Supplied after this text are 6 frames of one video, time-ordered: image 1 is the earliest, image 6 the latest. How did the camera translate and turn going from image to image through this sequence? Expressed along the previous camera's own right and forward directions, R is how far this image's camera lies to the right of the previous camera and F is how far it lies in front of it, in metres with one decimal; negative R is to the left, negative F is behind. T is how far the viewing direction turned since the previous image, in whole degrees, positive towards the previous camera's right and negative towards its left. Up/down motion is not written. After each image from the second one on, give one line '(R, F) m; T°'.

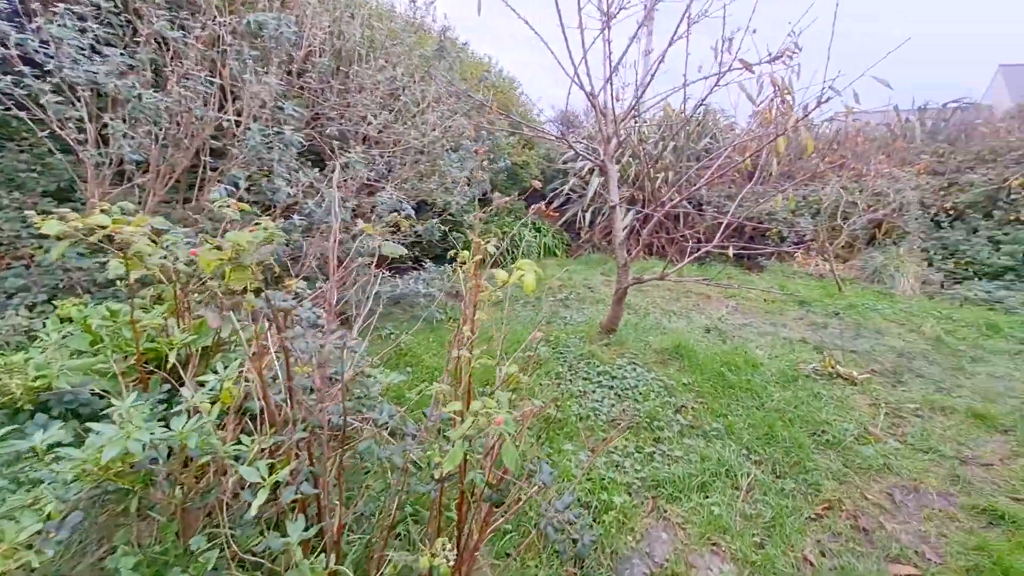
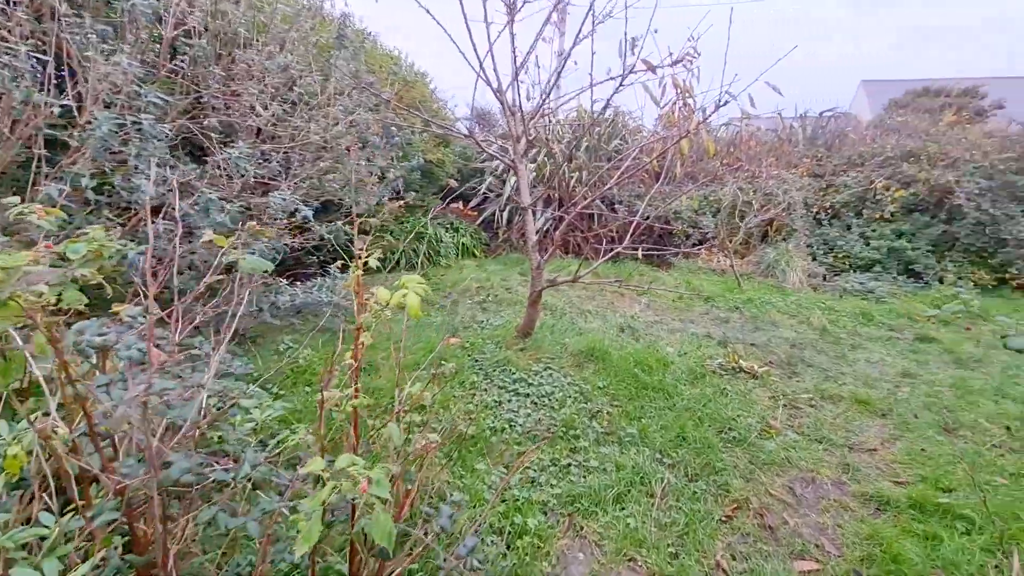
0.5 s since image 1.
(+0.1, +0.2) m; +9°
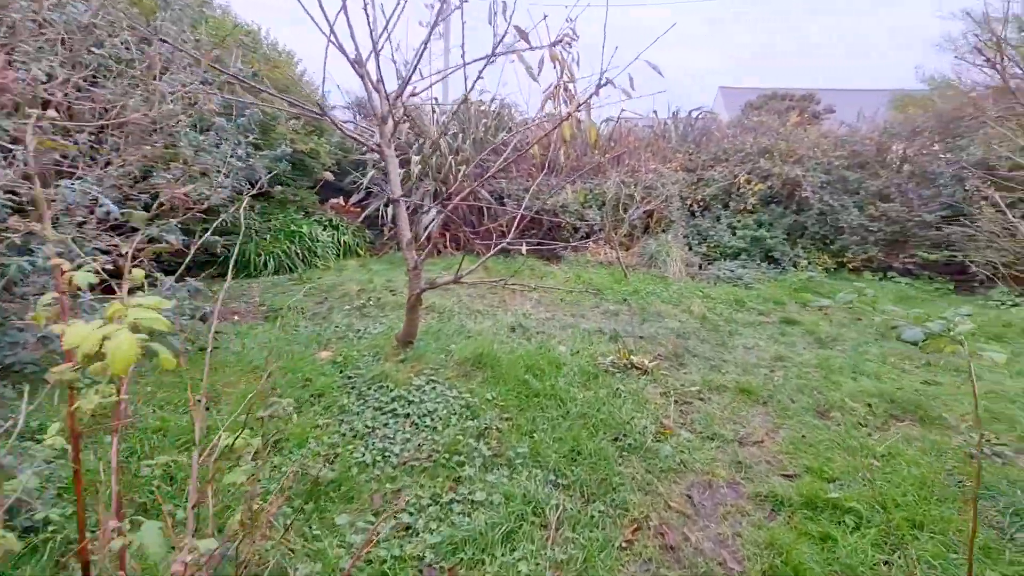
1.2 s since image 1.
(+0.1, +0.3) m; +12°
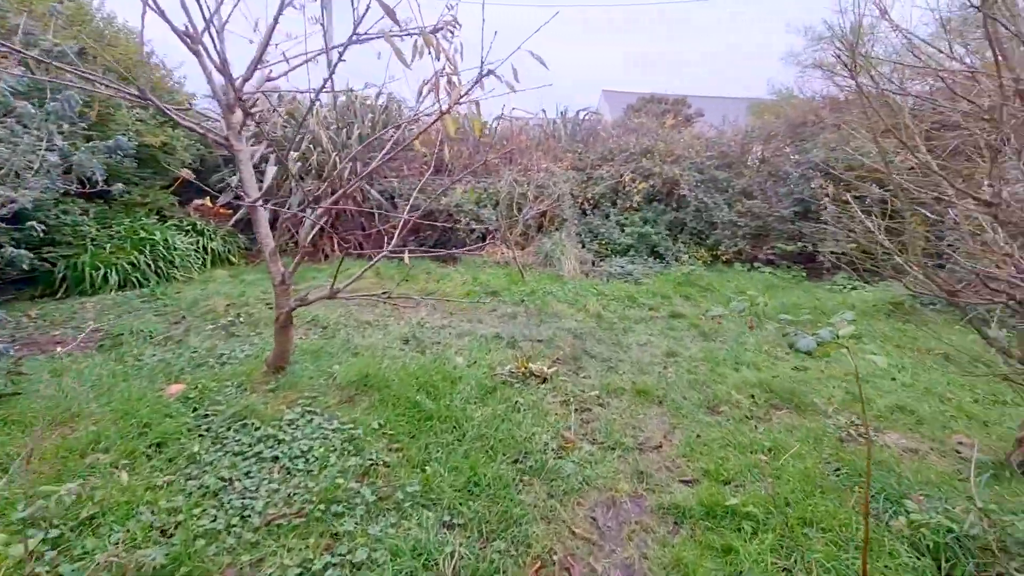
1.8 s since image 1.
(+0.1, +0.2) m; +12°
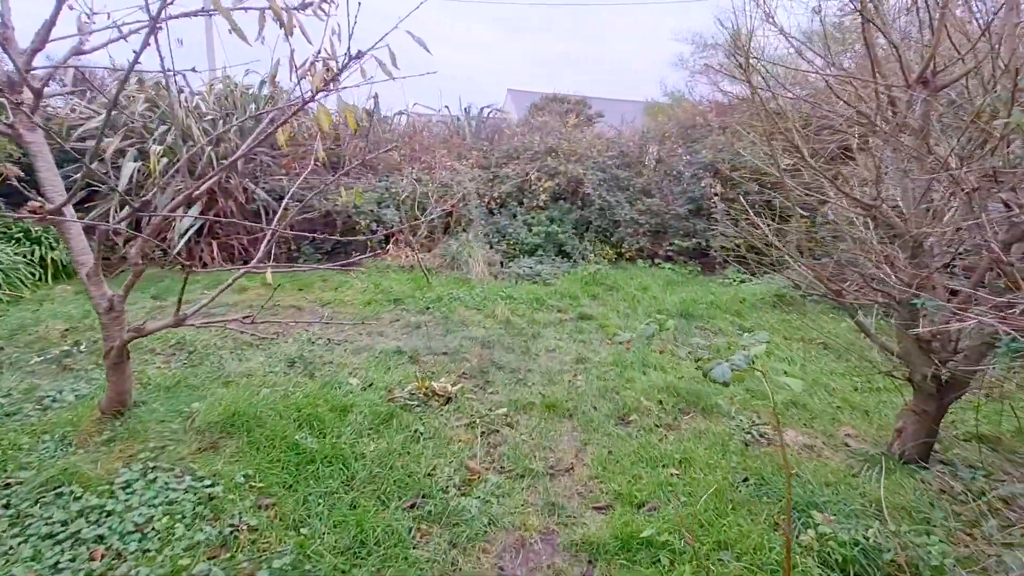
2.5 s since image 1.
(+0.1, +0.2) m; +10°
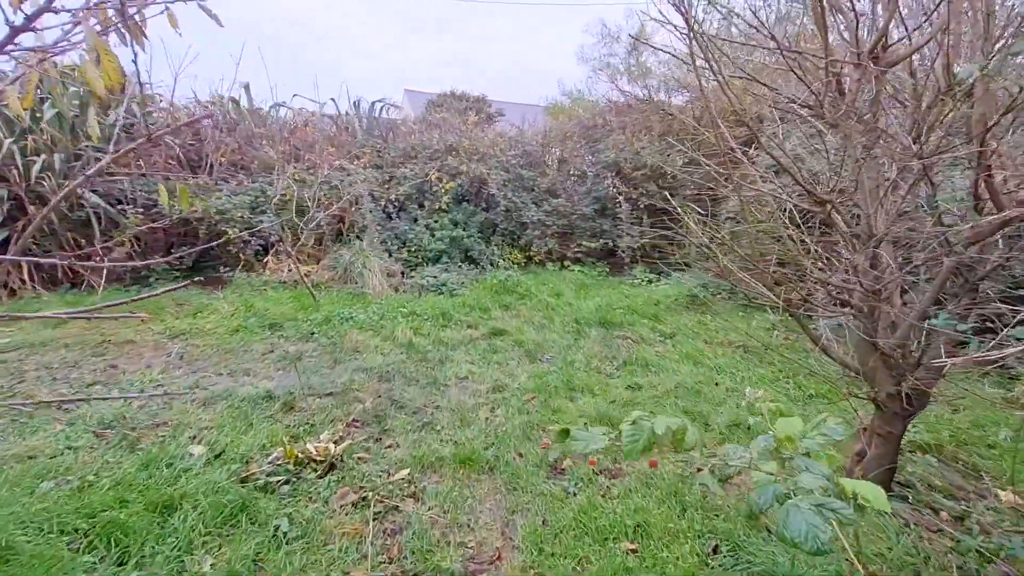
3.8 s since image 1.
(0.0, +0.6) m; +11°
